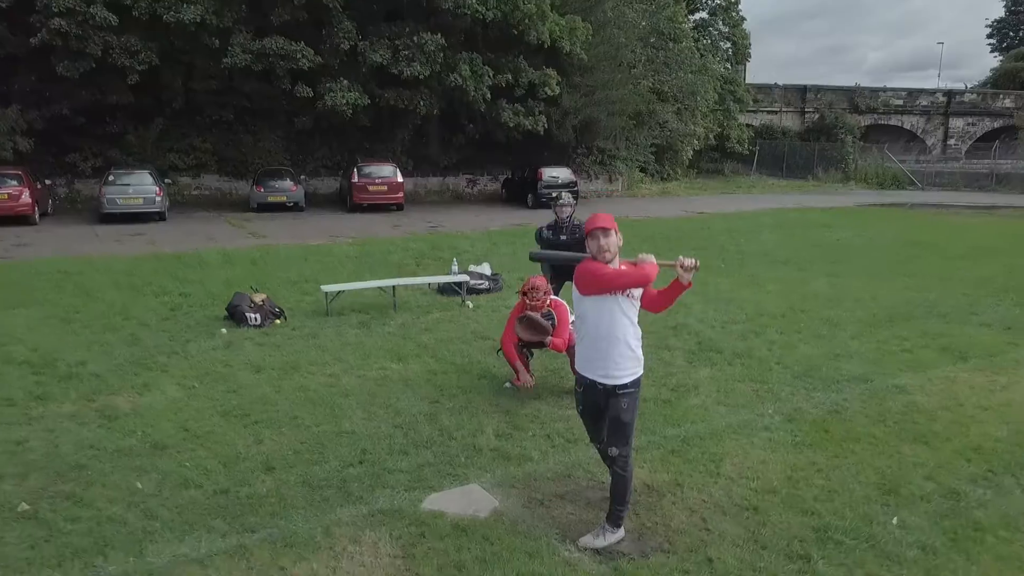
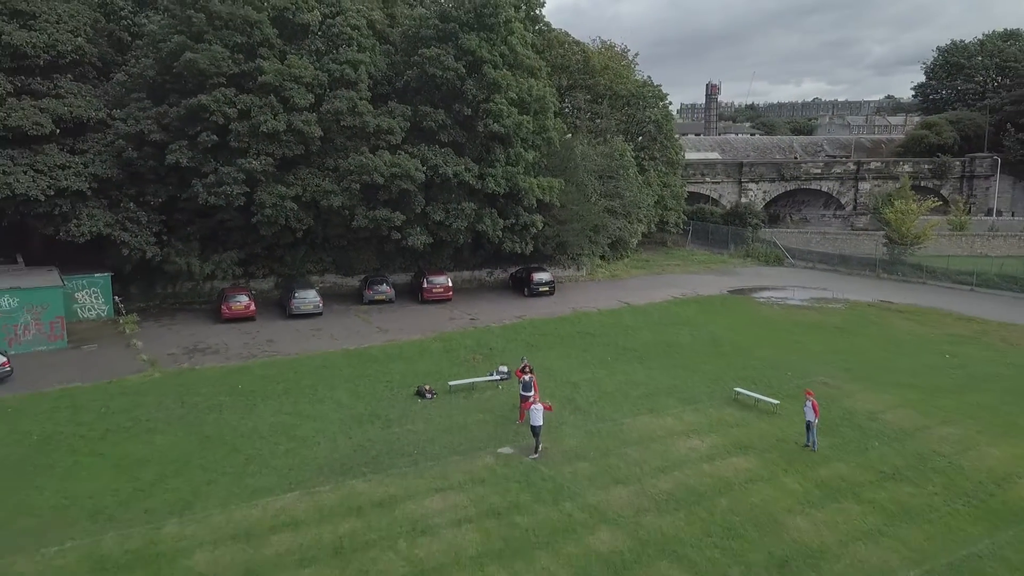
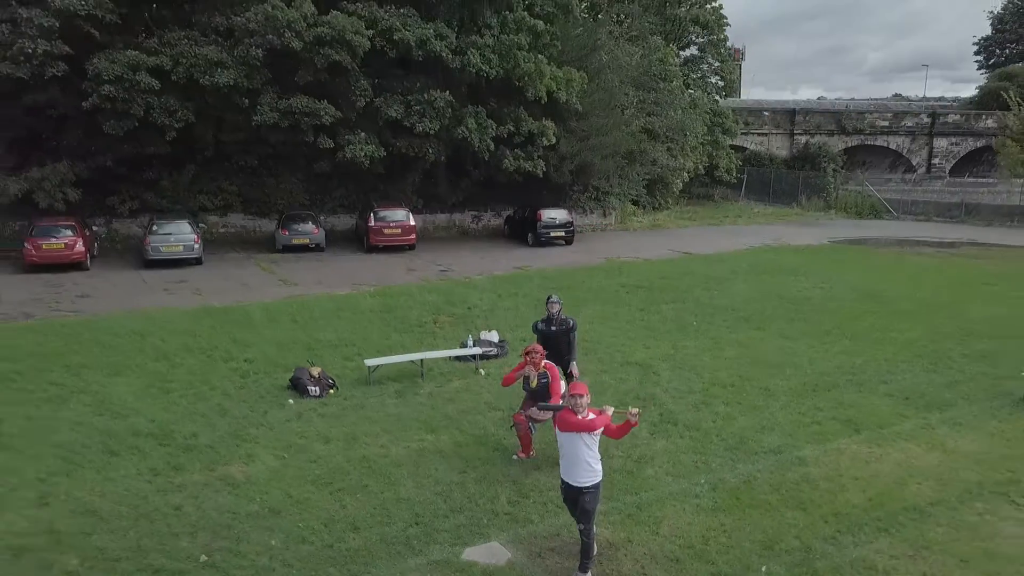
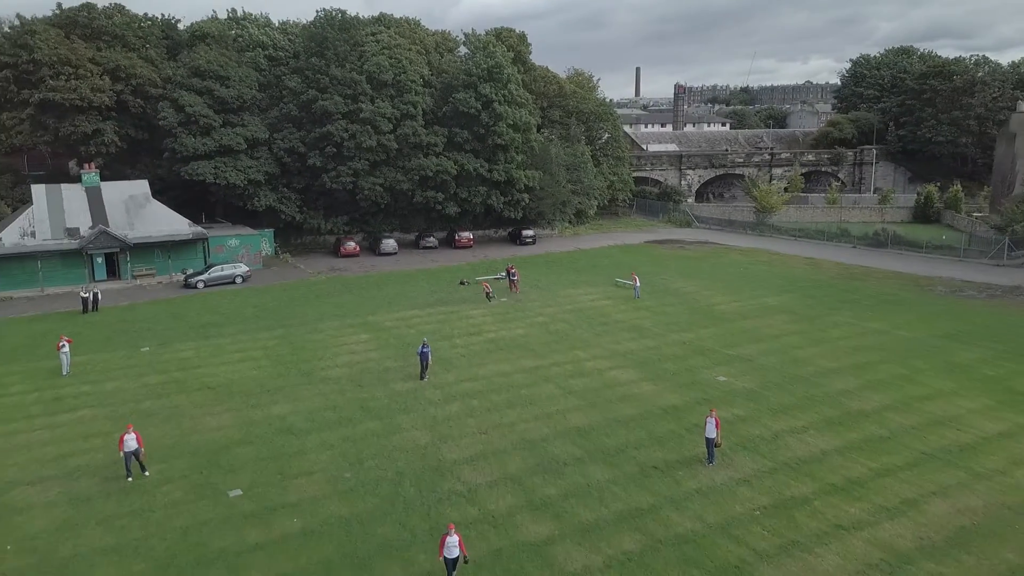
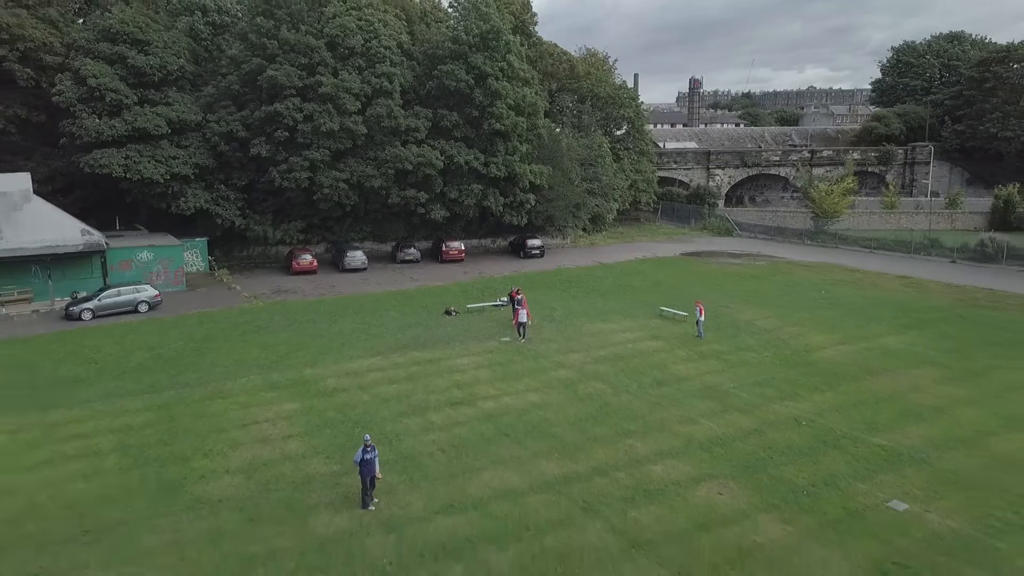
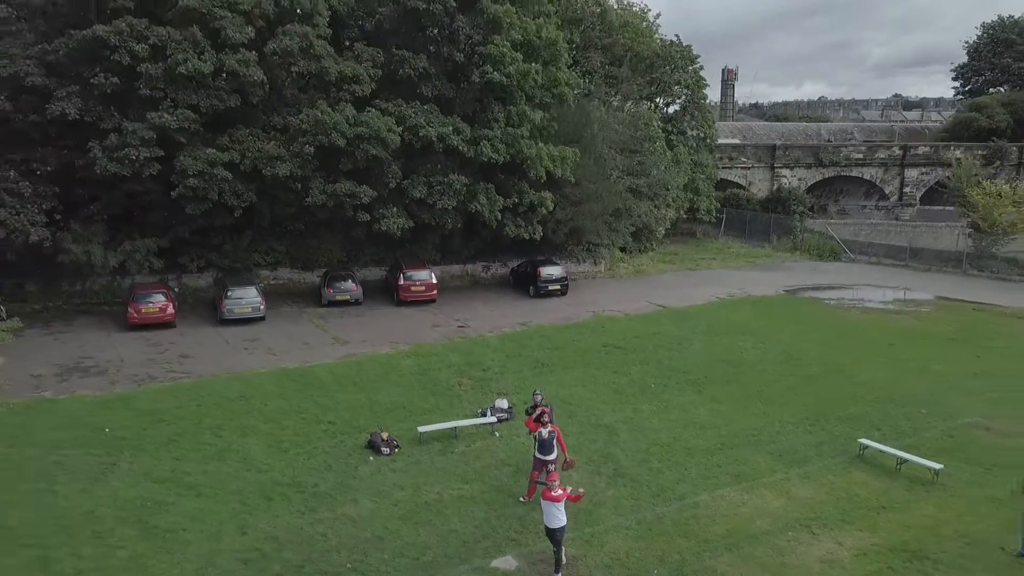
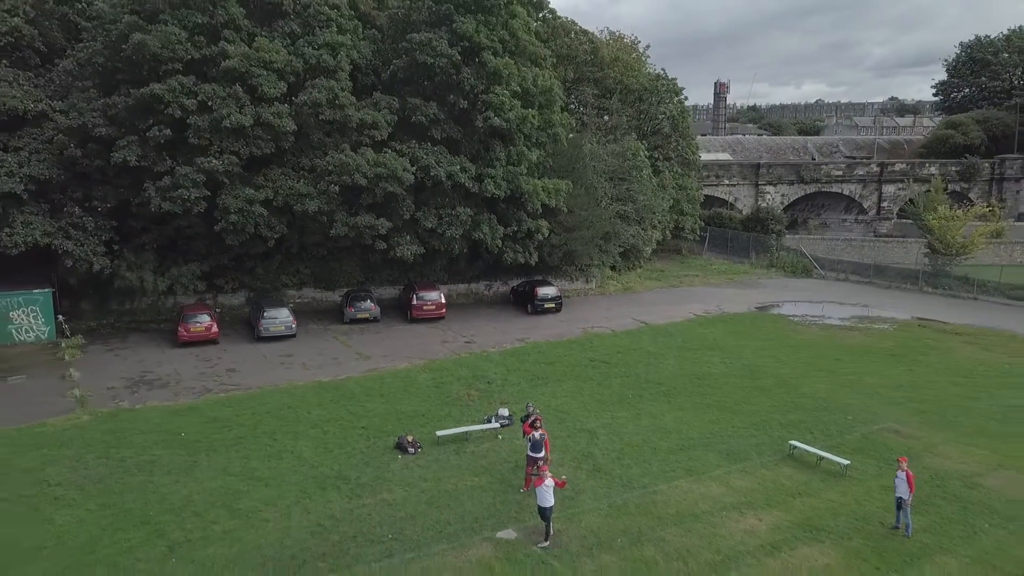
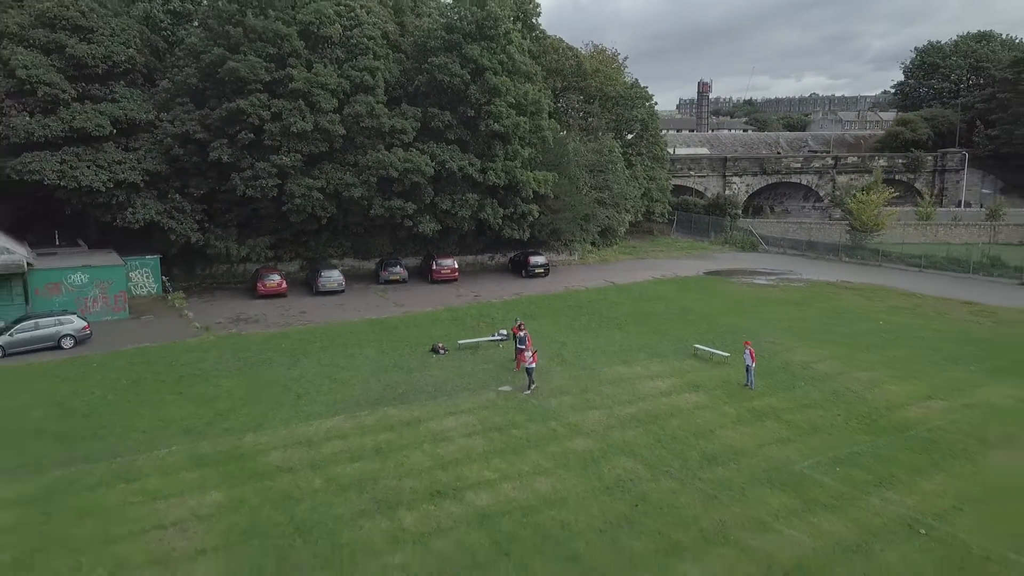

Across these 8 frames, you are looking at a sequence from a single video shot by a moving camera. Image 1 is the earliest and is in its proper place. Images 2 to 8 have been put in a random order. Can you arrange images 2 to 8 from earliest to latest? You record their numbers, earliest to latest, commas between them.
3, 6, 7, 2, 8, 5, 4
